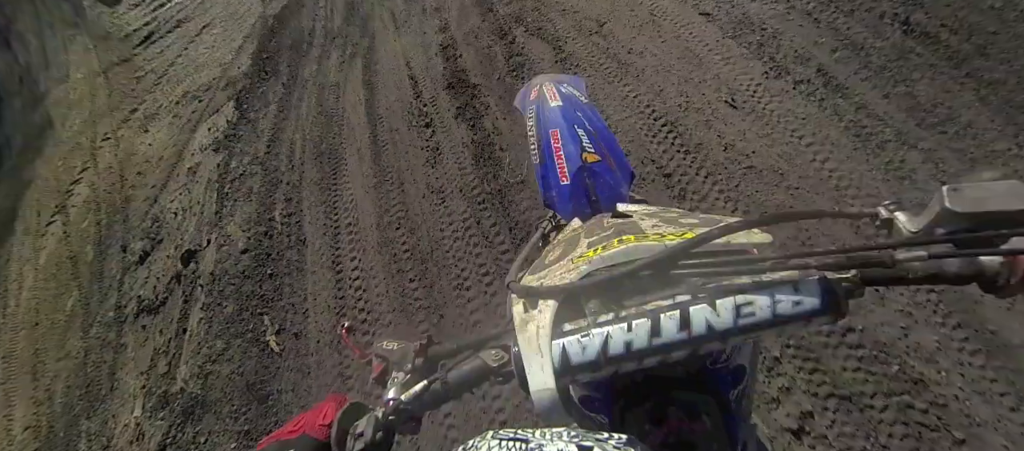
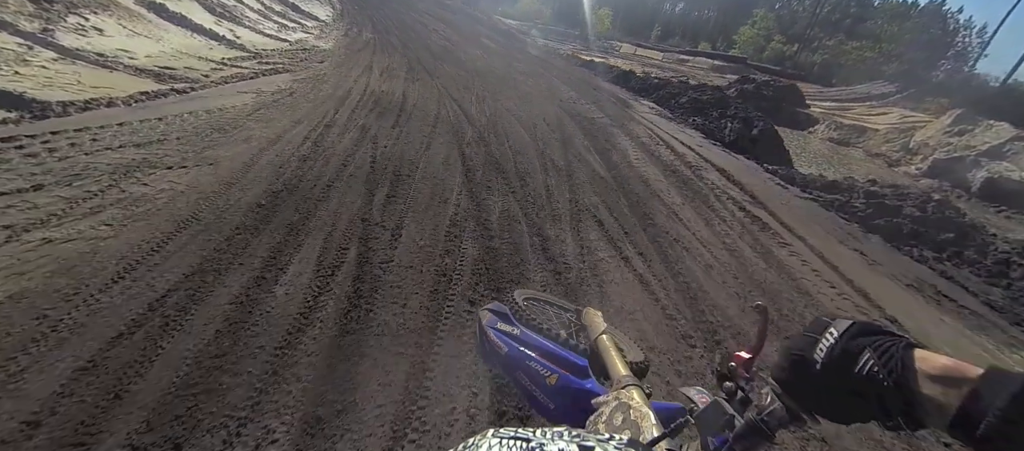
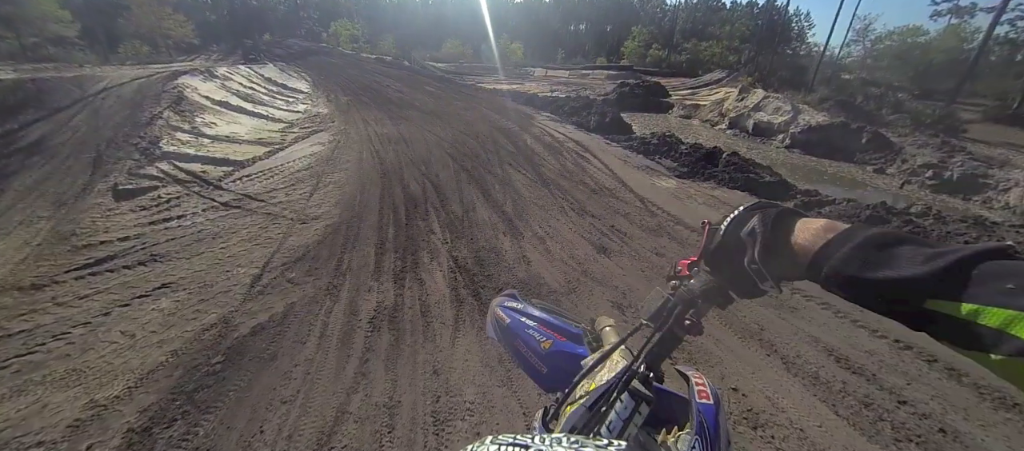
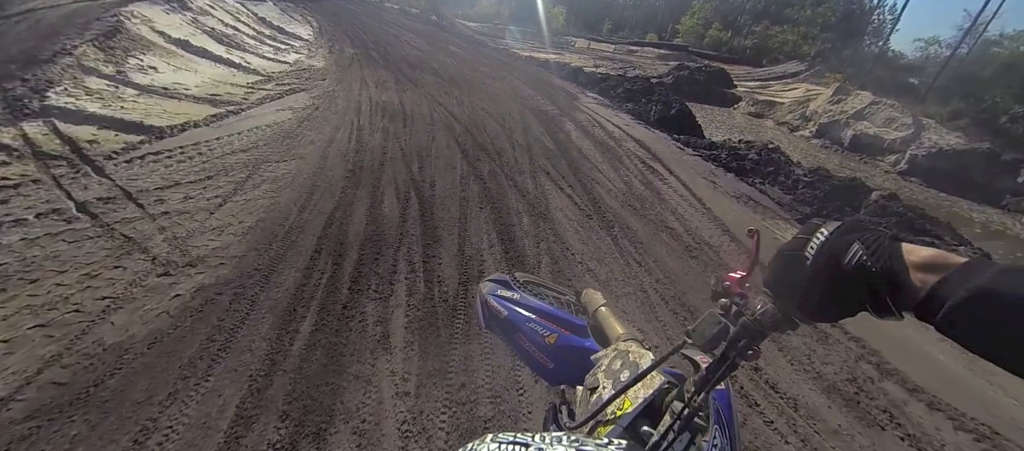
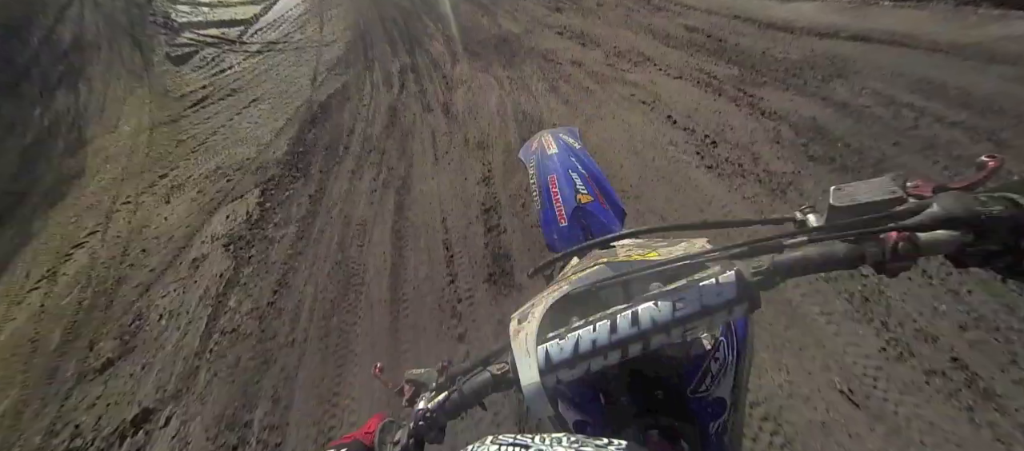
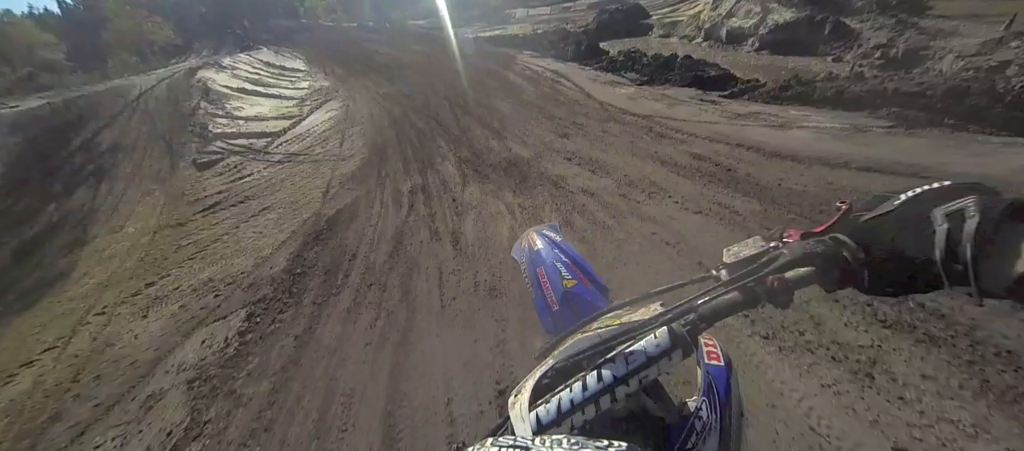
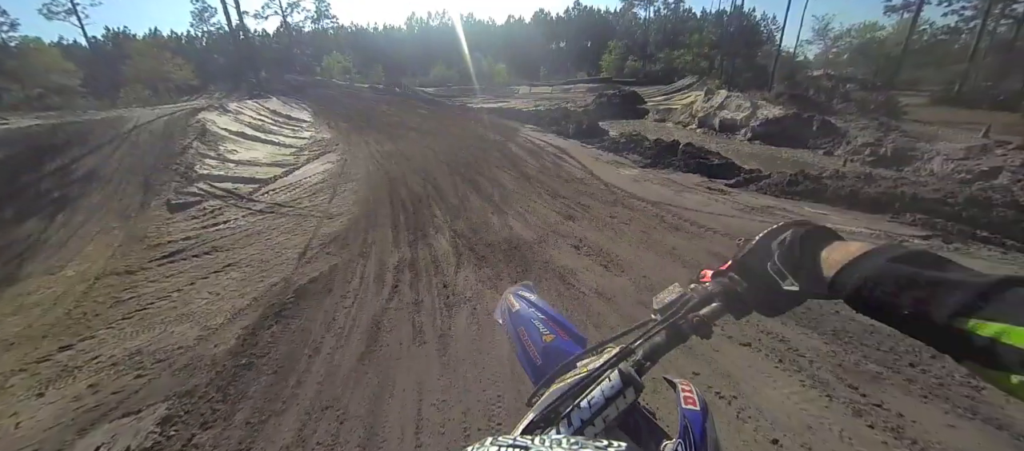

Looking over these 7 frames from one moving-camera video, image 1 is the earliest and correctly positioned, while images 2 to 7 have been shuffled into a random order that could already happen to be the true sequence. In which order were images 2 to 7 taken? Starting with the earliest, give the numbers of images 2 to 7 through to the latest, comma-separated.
5, 6, 7, 3, 4, 2
